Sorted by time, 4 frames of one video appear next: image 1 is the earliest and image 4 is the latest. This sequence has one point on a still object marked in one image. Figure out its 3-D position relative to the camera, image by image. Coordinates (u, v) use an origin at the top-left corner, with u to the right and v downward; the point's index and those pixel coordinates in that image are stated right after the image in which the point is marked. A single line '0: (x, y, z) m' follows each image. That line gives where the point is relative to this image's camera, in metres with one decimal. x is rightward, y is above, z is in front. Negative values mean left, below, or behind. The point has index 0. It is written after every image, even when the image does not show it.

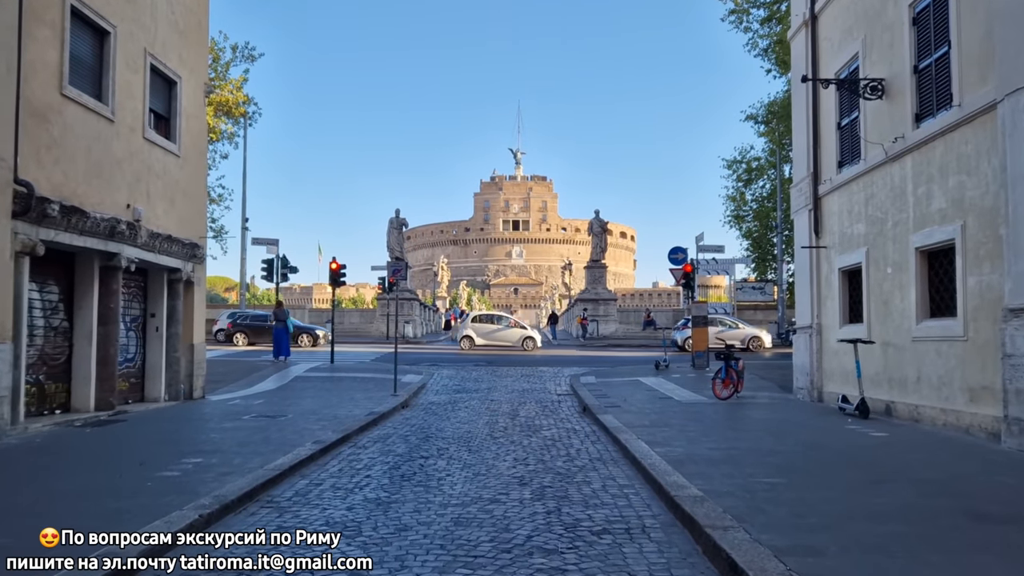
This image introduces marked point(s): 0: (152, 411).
0: (-6.1, -2.1, +14.2) m
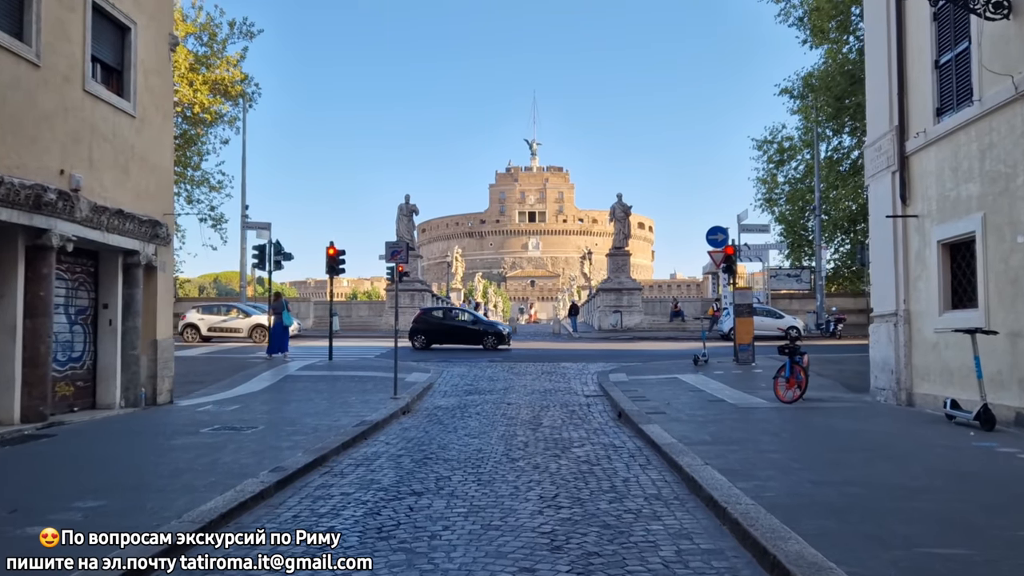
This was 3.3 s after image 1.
0: (-5.8, -1.9, +11.7) m
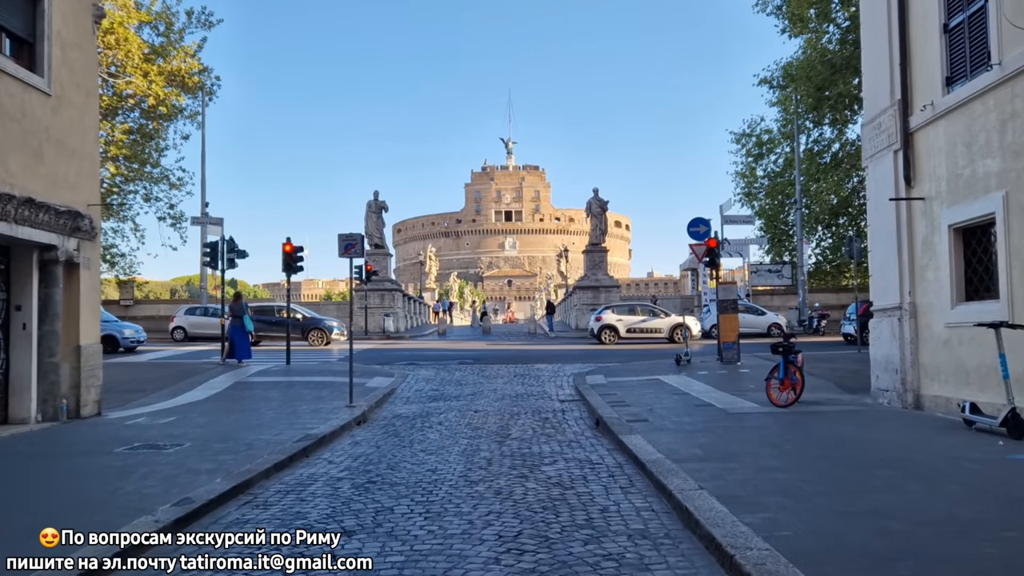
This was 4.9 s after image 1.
0: (-6.2, -1.9, +10.3) m
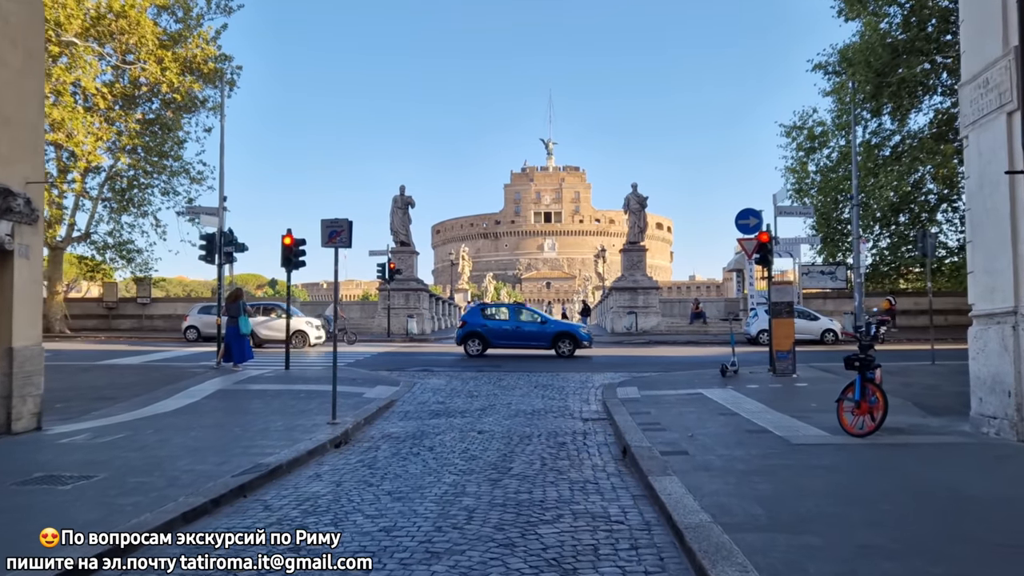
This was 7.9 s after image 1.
0: (-6.2, -1.8, +8.4) m
